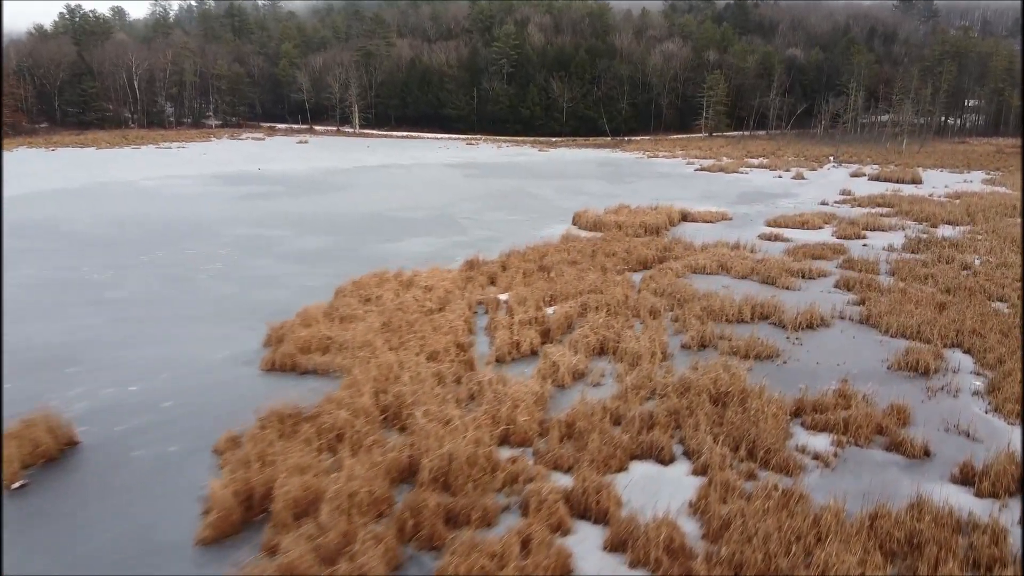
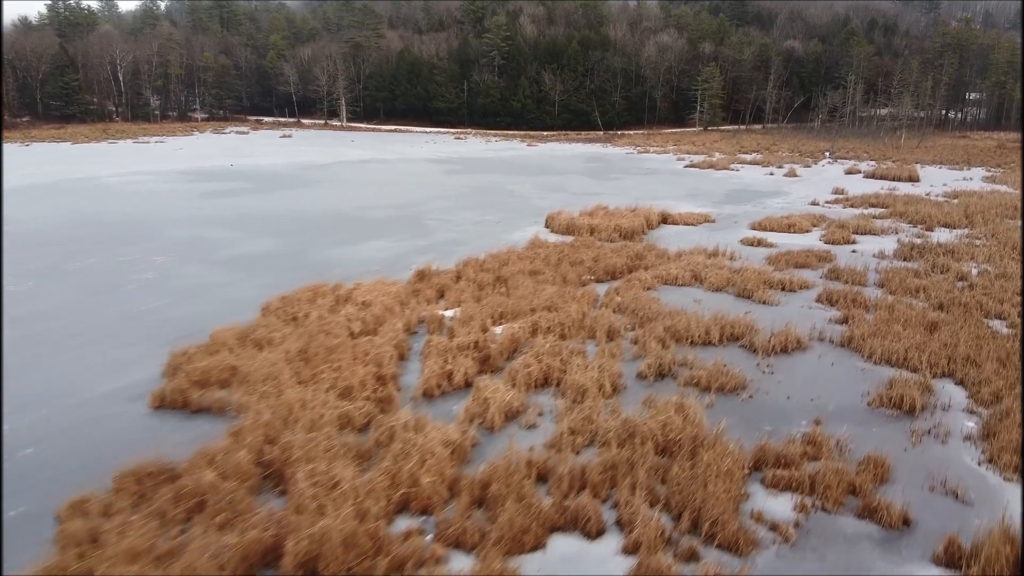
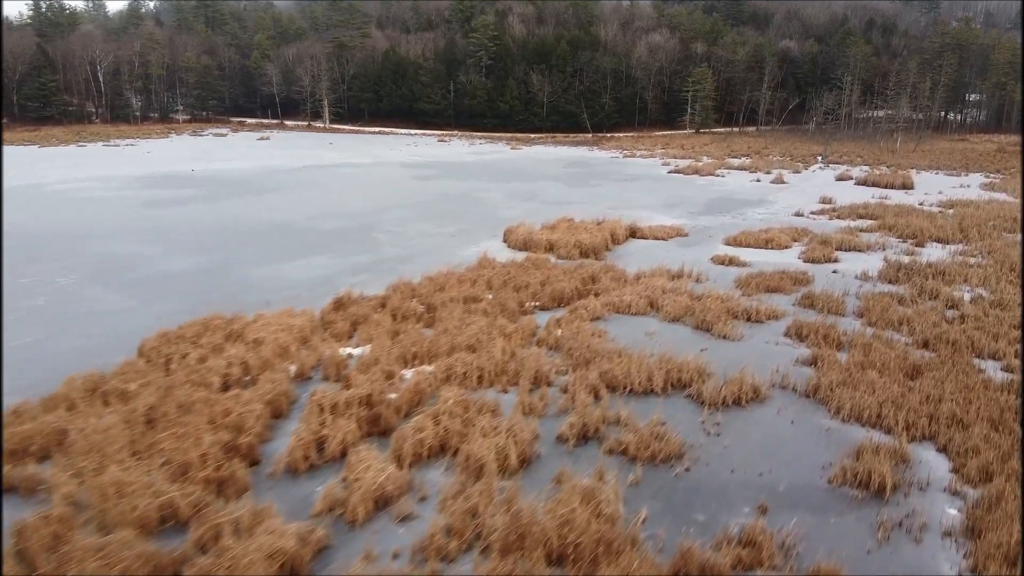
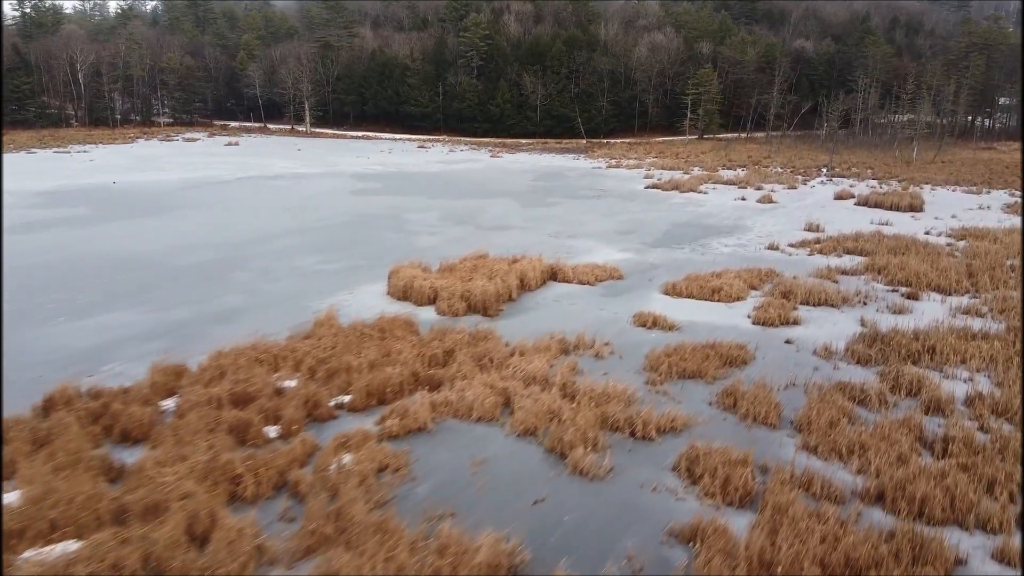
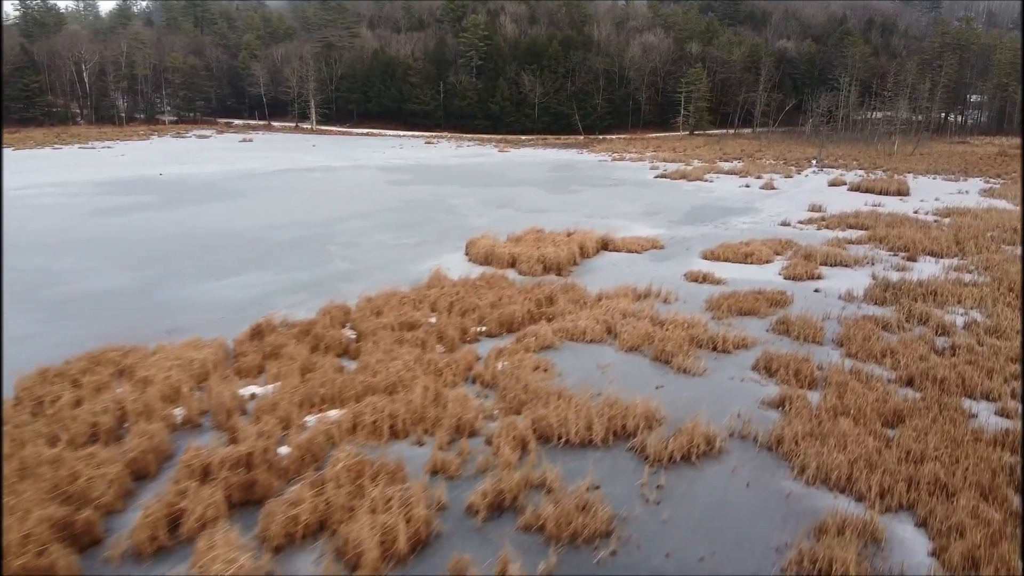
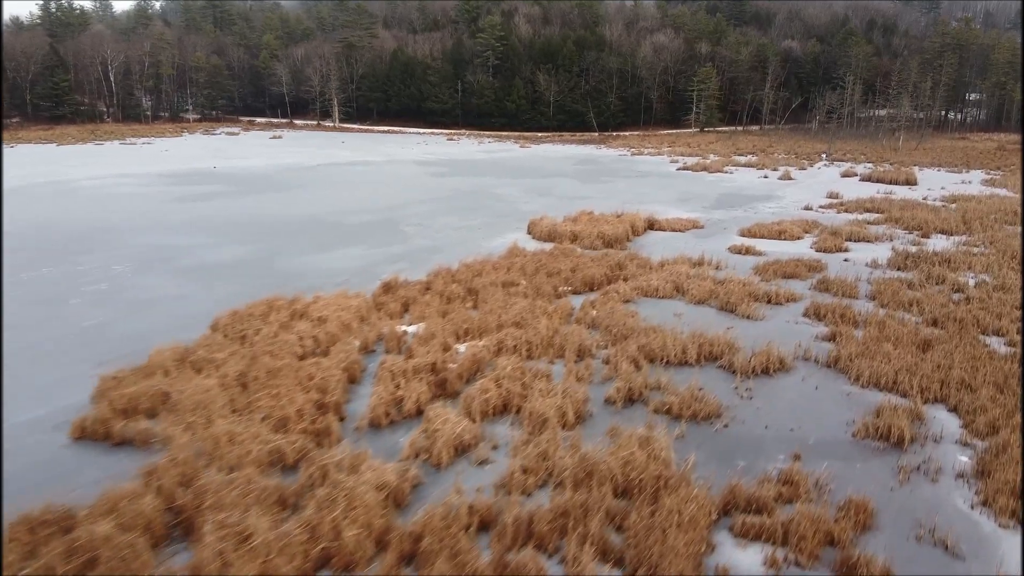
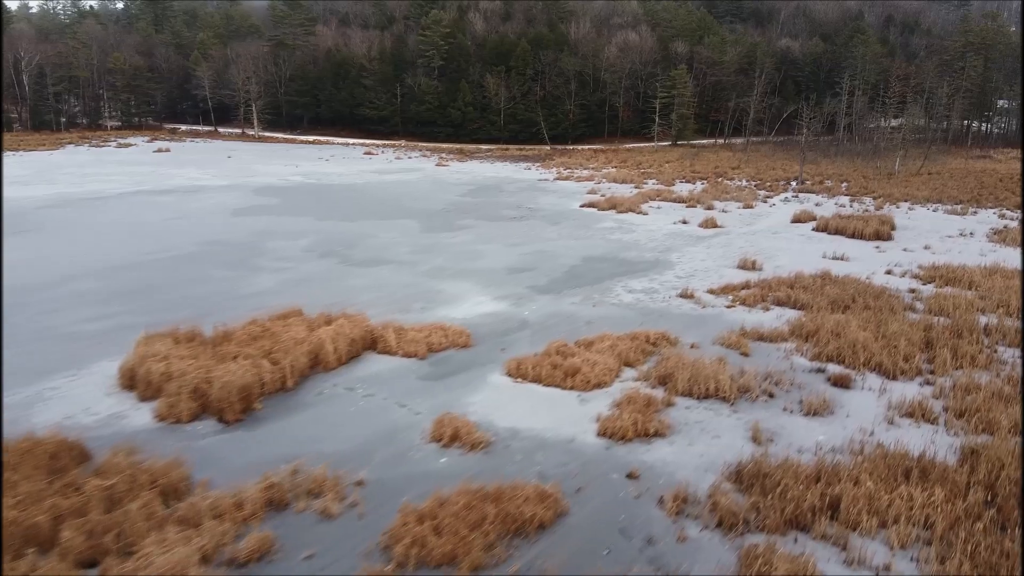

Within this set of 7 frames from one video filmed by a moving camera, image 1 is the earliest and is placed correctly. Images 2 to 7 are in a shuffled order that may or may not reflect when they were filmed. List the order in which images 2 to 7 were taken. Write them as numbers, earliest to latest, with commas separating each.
2, 6, 3, 5, 4, 7
